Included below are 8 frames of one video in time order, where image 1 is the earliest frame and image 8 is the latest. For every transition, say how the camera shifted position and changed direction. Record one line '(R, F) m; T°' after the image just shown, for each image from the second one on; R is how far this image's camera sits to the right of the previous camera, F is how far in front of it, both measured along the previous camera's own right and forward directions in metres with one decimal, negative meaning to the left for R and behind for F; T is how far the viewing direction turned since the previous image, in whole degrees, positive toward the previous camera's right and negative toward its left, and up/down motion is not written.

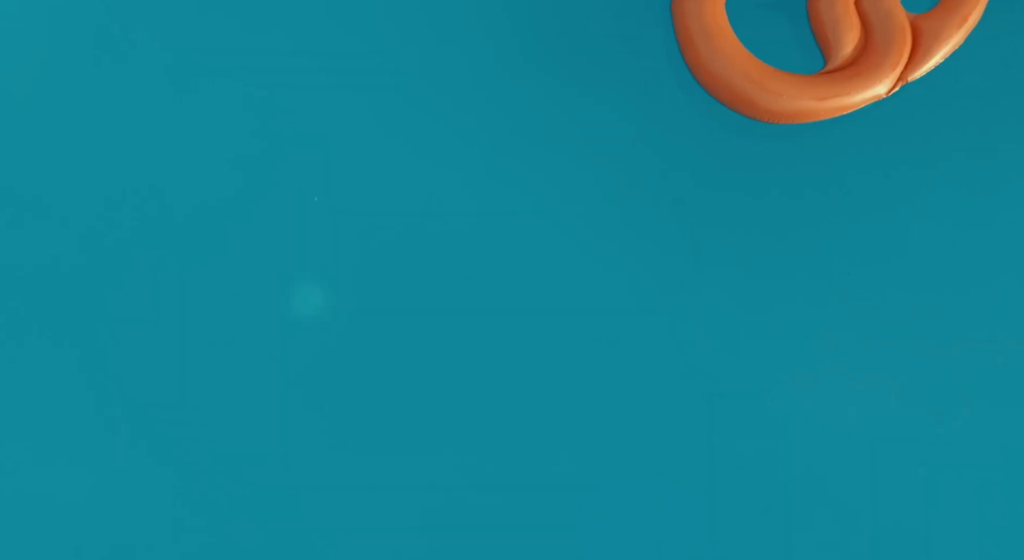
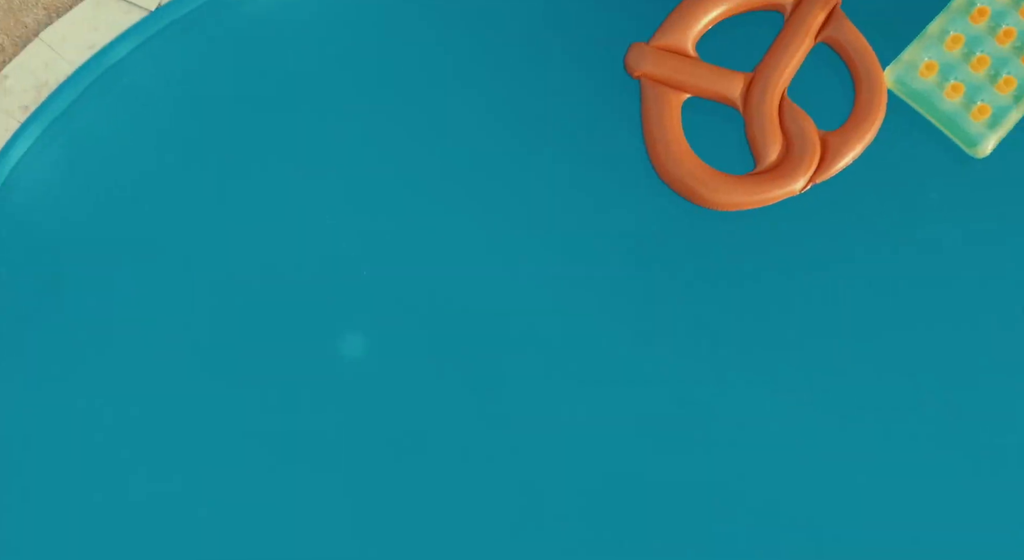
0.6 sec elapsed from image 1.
(0.0, -0.6) m; 0°
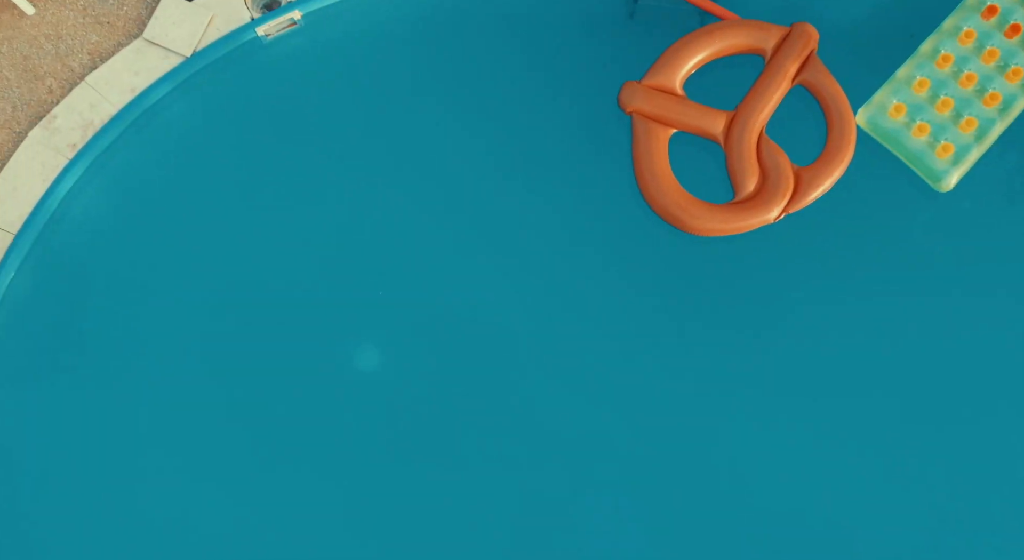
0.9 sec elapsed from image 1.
(0.0, -0.5) m; 0°
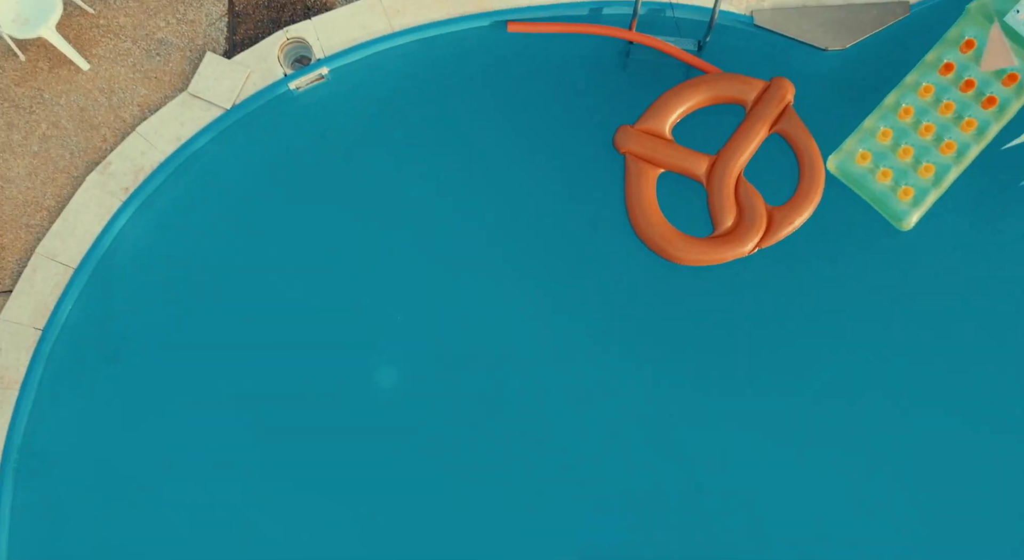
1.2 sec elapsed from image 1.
(0.0, -0.7) m; 0°
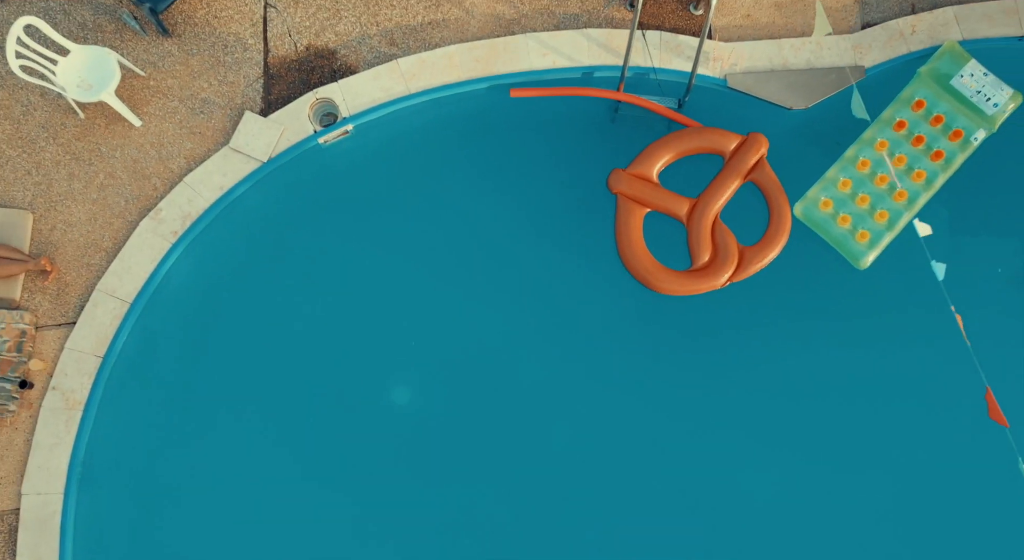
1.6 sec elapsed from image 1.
(0.0, -0.9) m; 0°
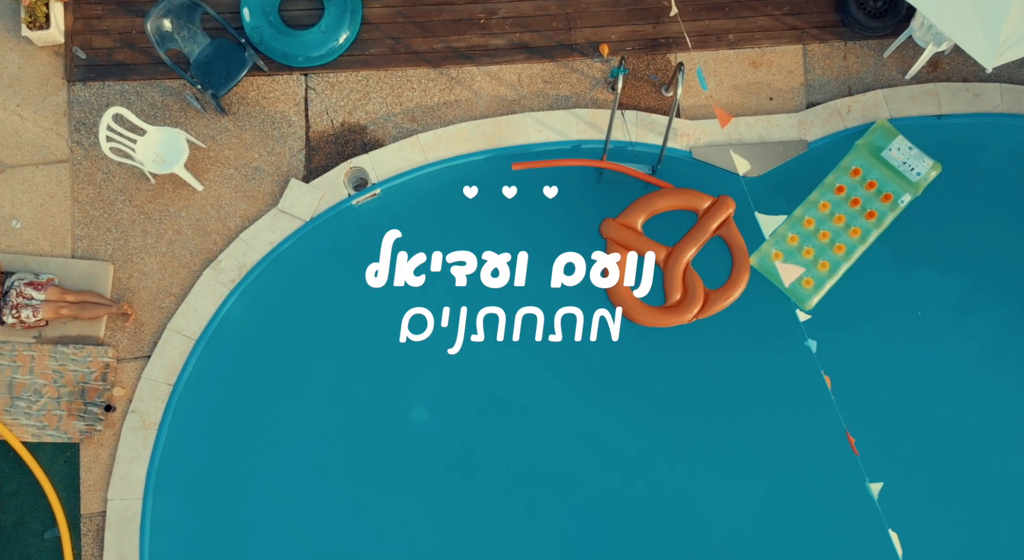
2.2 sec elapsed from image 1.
(0.0, -1.5) m; 0°
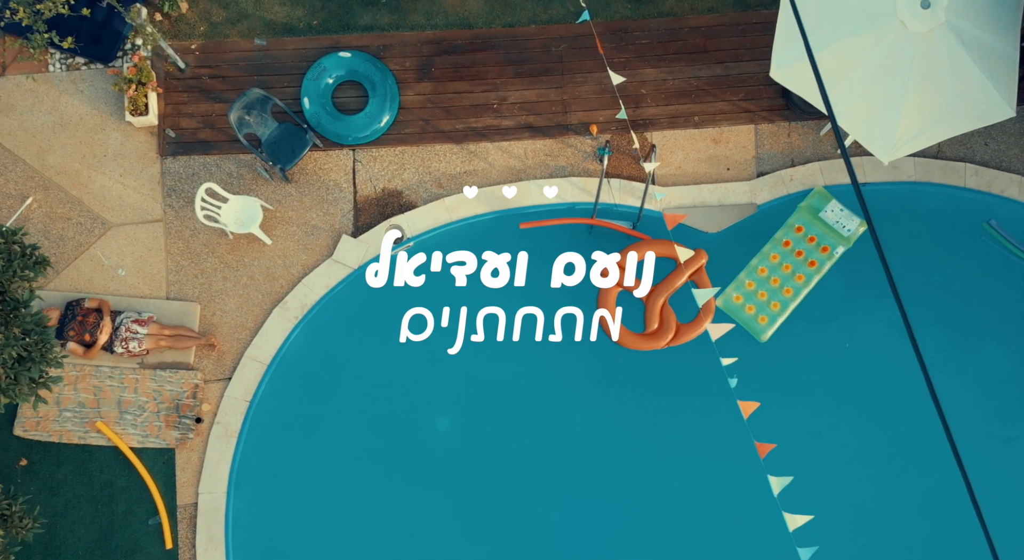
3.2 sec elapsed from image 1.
(-0.1, -2.2) m; 0°
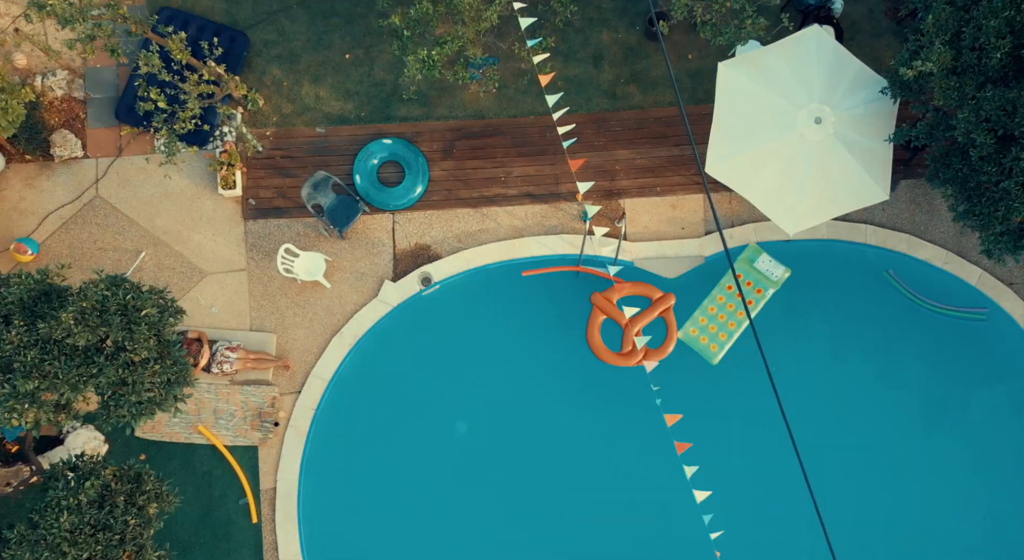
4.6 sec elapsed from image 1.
(-0.1, -3.4) m; 0°
